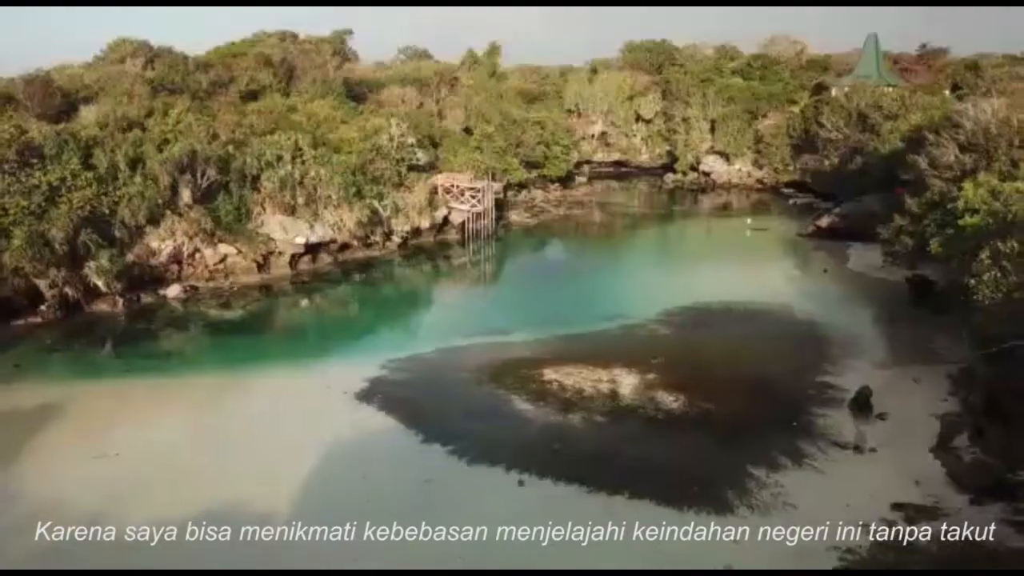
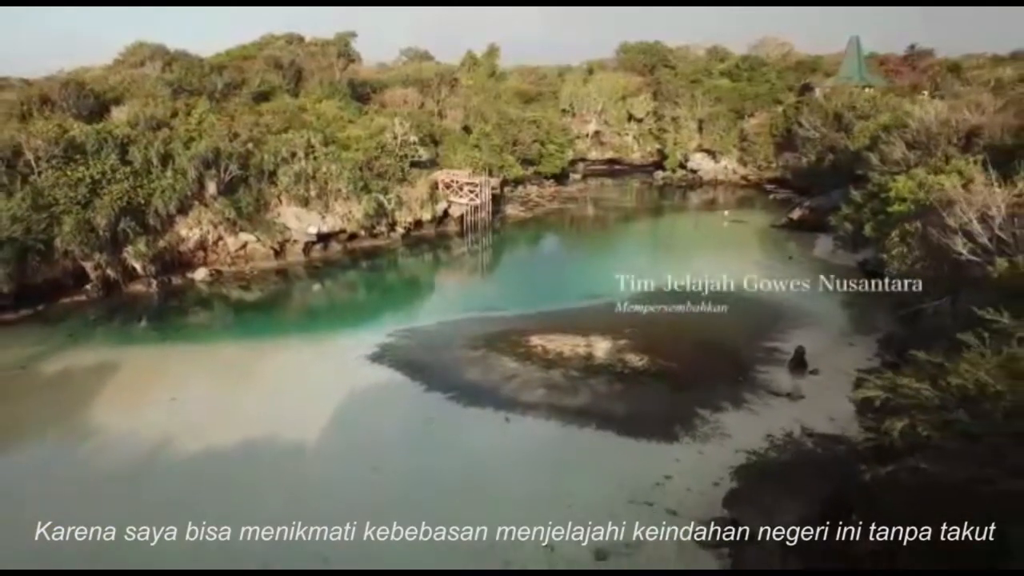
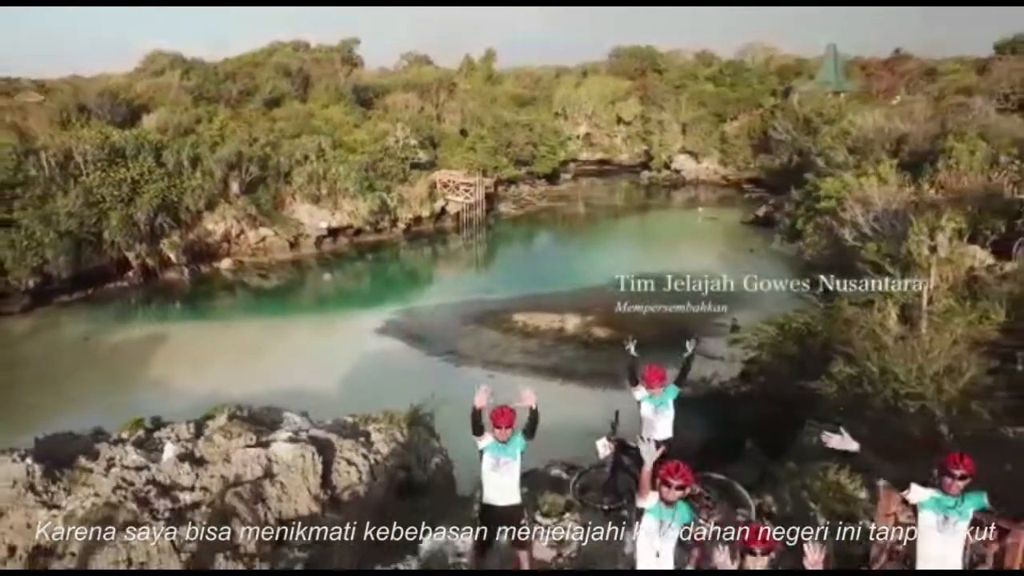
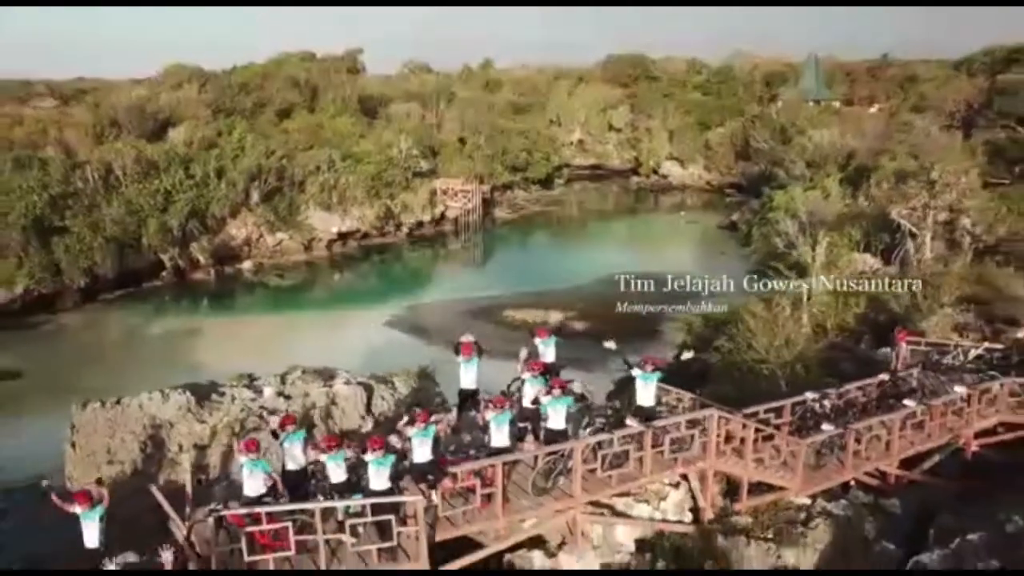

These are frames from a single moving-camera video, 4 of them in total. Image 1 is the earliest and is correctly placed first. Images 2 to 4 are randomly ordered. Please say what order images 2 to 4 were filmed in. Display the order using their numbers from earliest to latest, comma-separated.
2, 3, 4
